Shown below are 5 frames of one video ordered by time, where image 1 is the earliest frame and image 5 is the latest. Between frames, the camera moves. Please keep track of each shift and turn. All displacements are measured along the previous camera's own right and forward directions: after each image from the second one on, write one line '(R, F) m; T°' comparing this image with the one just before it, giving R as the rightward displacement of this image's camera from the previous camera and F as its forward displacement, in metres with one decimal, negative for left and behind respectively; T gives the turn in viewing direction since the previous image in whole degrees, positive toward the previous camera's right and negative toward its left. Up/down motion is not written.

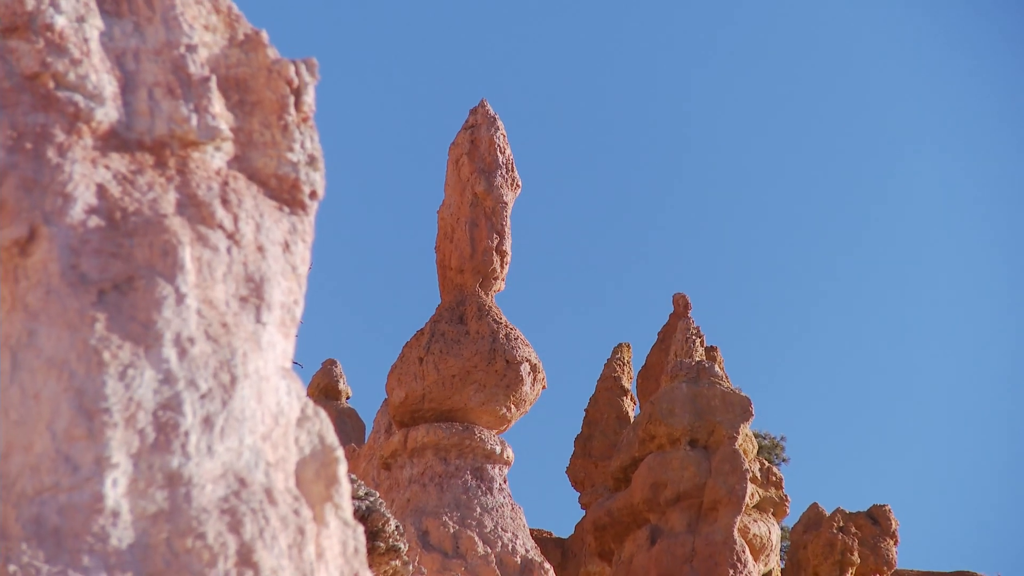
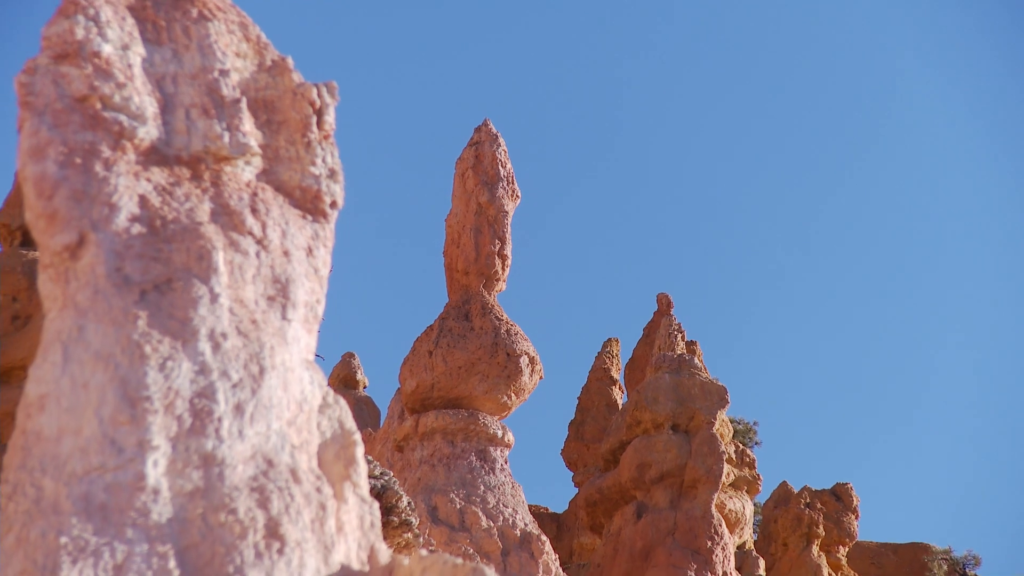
(0.0, -0.5) m; 0°
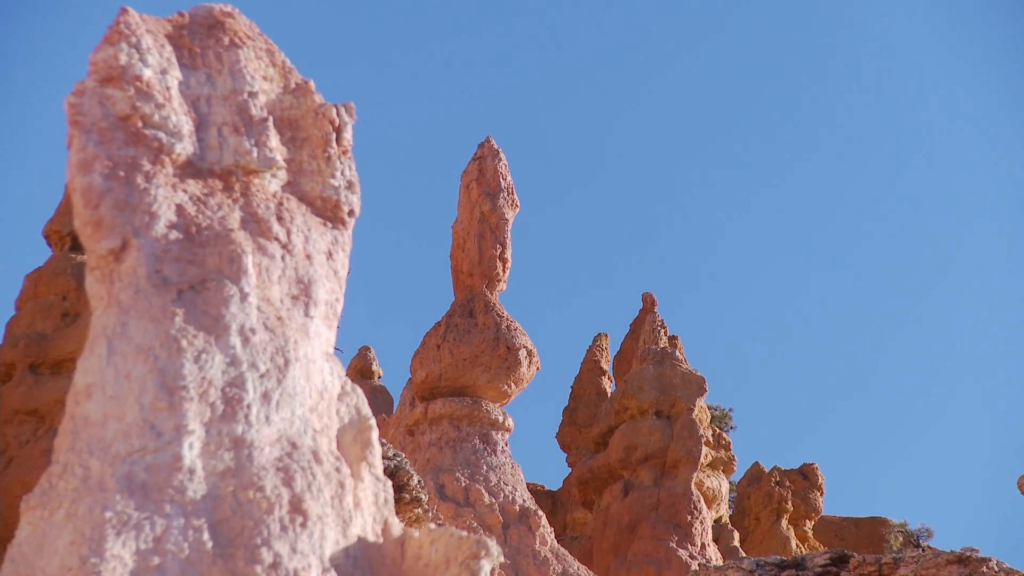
(0.0, -0.5) m; 0°
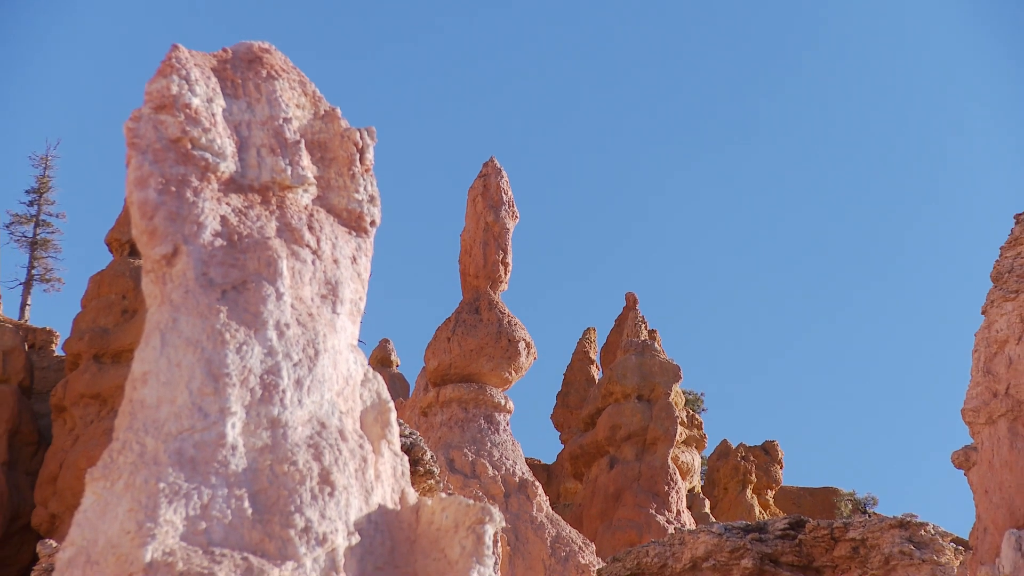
(0.0, -0.8) m; 0°
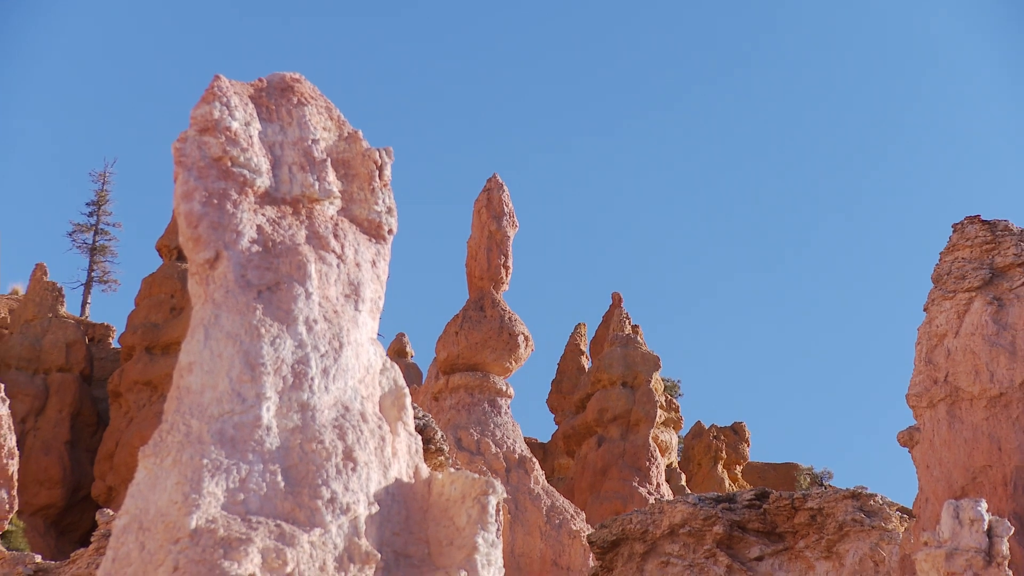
(0.0, -0.9) m; 0°
